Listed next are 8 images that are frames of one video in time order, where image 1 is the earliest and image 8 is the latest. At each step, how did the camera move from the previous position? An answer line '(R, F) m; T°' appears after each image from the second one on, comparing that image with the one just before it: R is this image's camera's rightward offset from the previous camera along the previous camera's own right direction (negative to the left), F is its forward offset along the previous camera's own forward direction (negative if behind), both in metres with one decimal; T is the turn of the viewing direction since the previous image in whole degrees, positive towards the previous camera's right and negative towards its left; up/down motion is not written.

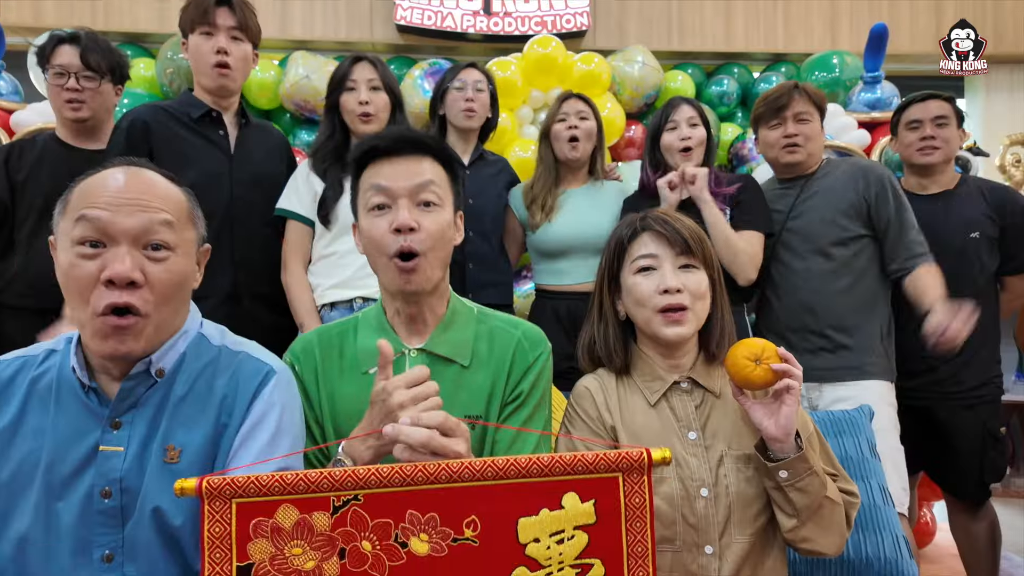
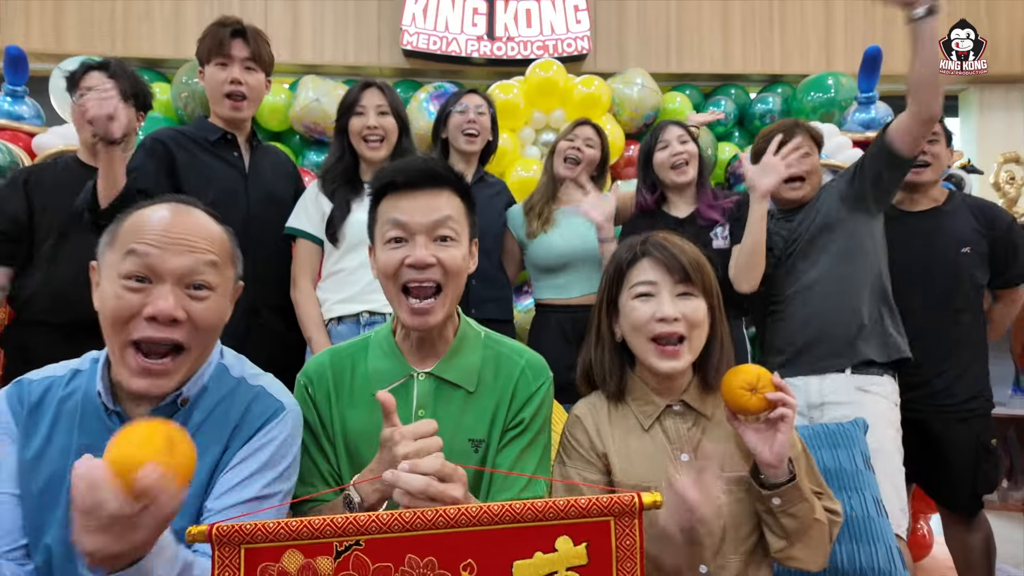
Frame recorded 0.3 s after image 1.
(0.0, -0.1) m; -1°
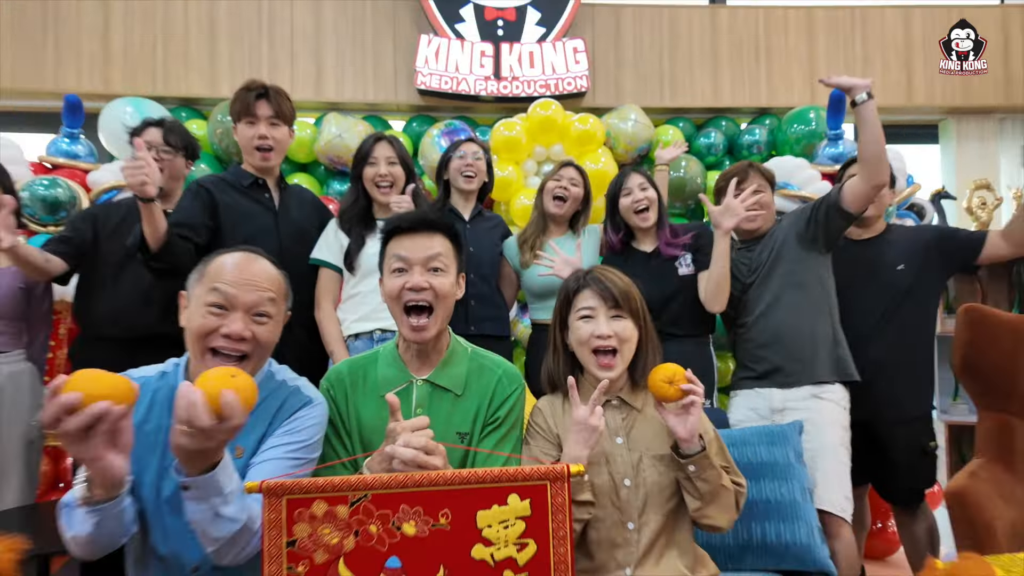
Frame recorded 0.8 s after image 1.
(+0.1, -0.3) m; -1°
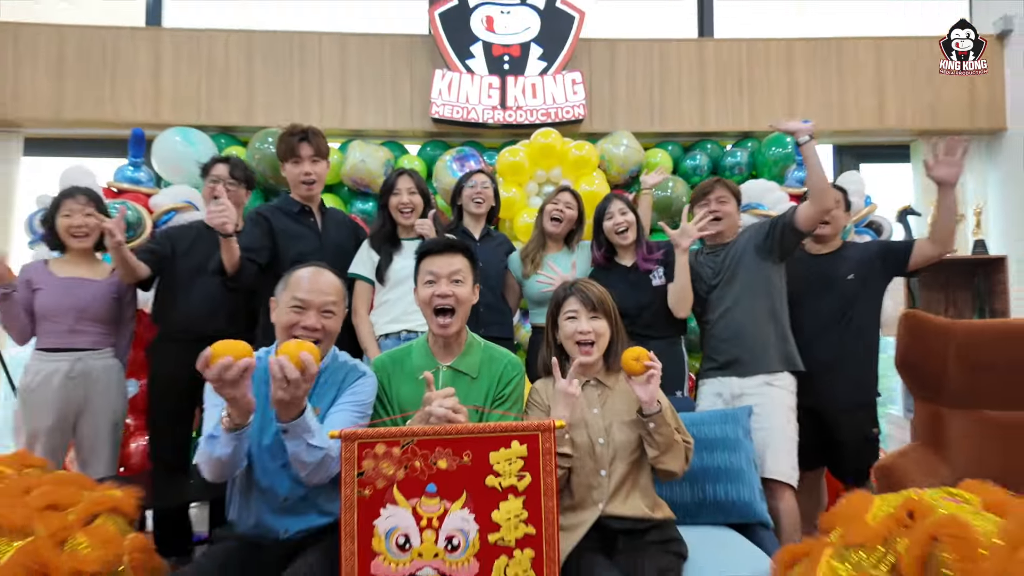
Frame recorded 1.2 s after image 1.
(0.0, -0.4) m; -1°
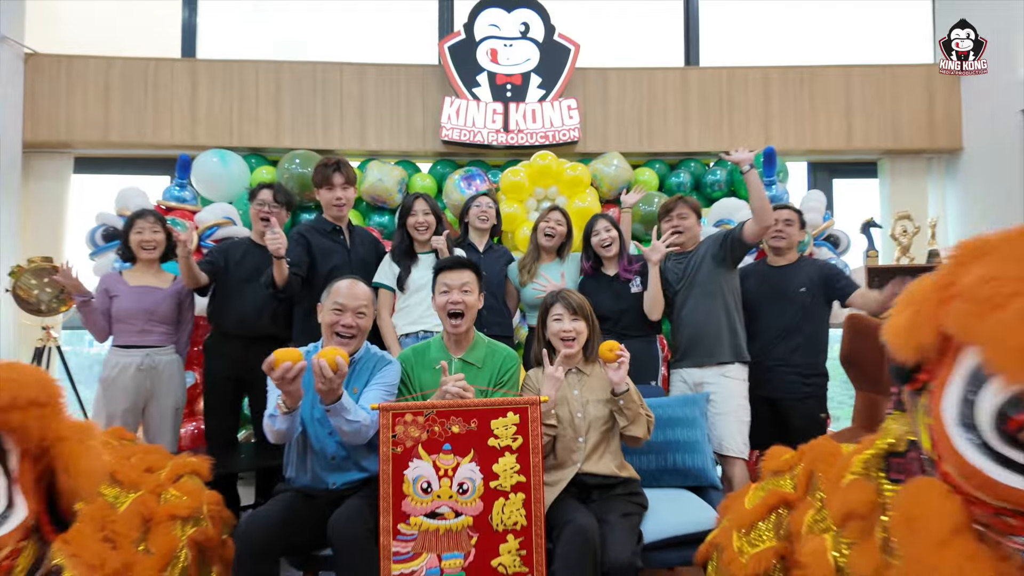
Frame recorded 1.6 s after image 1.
(0.0, -0.4) m; 0°
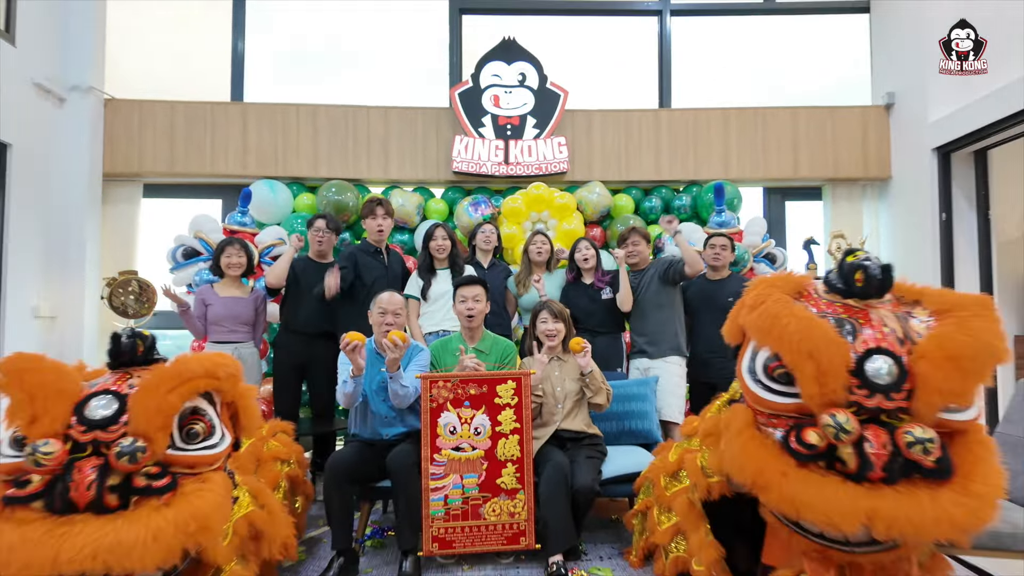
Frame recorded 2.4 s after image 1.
(0.0, -0.8) m; 0°
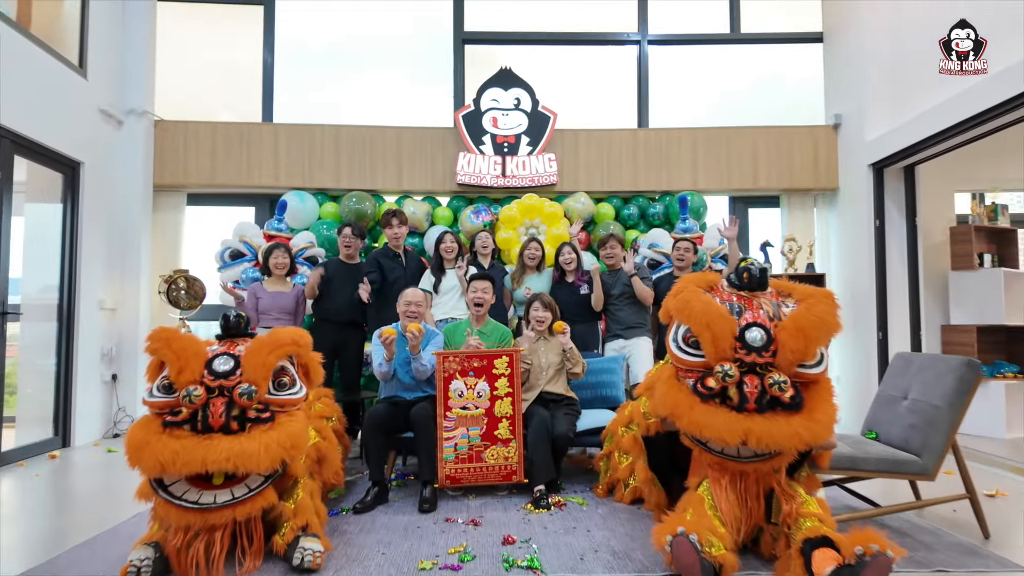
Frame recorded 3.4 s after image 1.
(0.0, -0.8) m; 0°
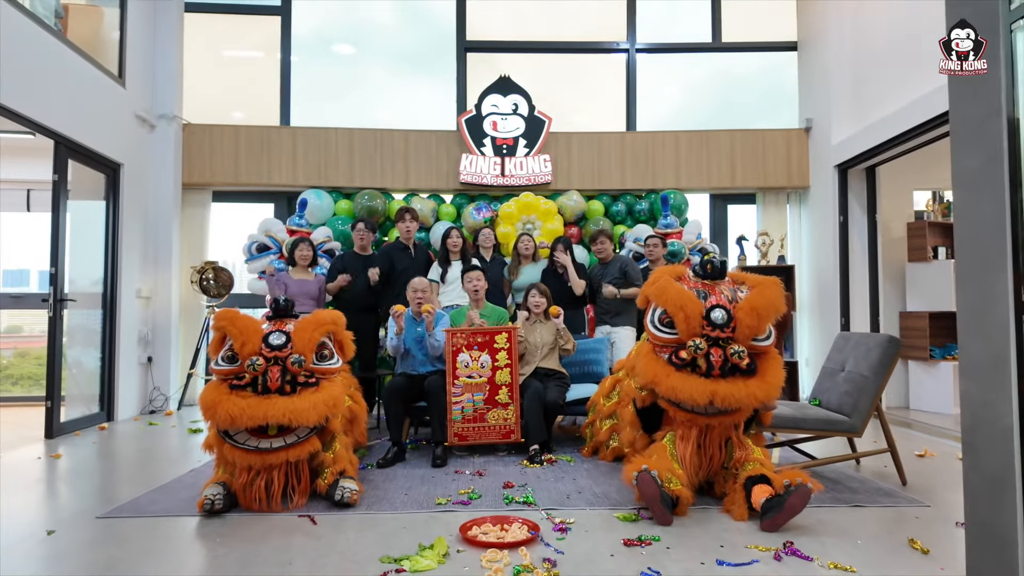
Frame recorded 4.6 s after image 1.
(0.0, -0.6) m; 0°
